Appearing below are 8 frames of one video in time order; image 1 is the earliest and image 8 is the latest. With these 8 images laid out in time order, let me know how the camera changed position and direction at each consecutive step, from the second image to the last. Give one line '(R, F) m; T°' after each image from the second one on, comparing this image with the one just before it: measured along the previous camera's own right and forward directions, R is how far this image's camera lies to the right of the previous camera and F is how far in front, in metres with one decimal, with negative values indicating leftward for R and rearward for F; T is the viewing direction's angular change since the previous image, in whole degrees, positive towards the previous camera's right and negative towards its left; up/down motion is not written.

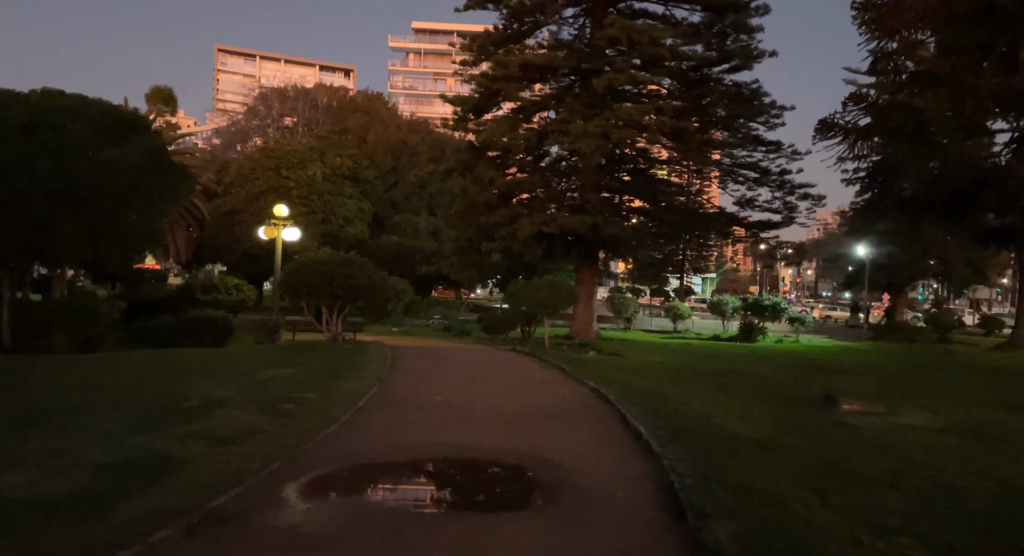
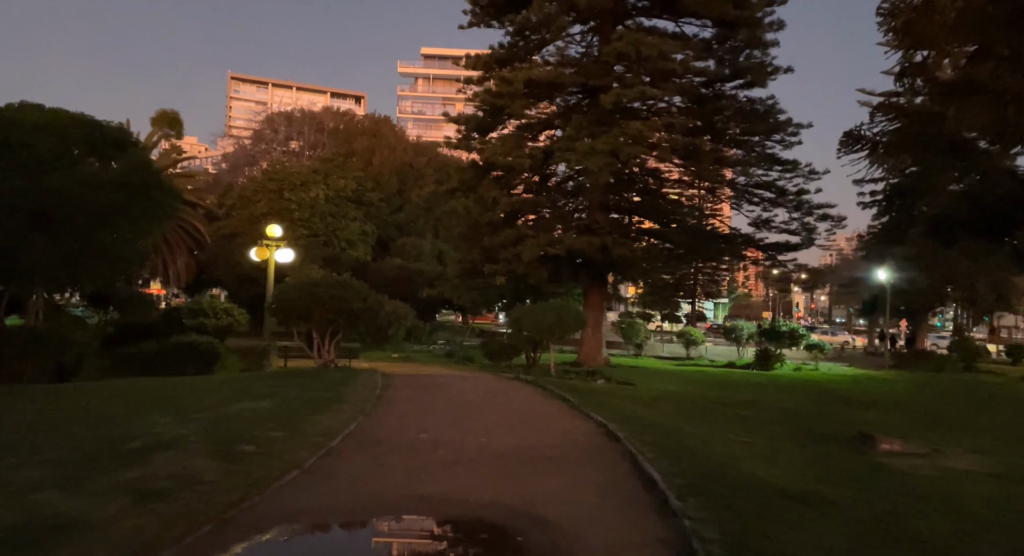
(+0.2, +1.3) m; -1°
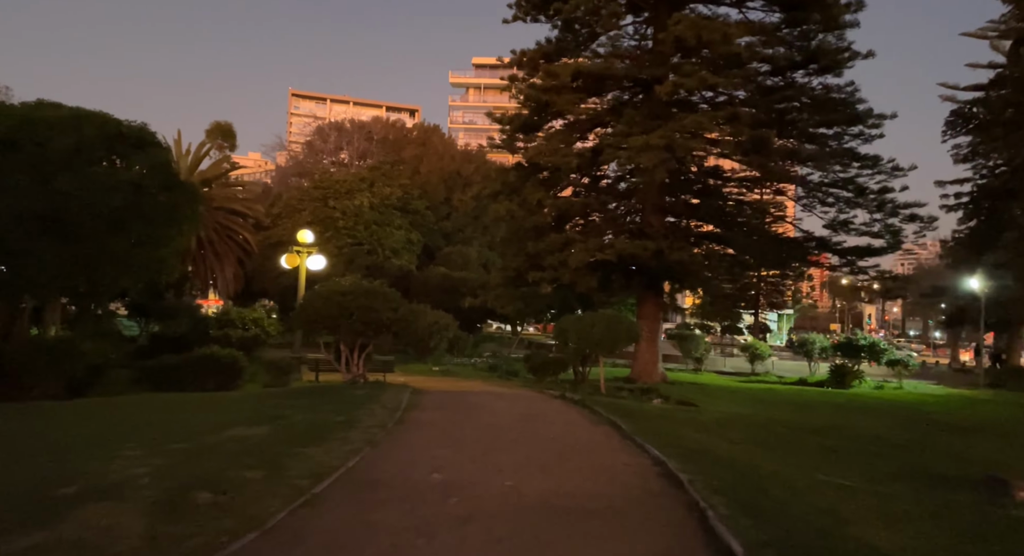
(+0.2, +2.1) m; -4°
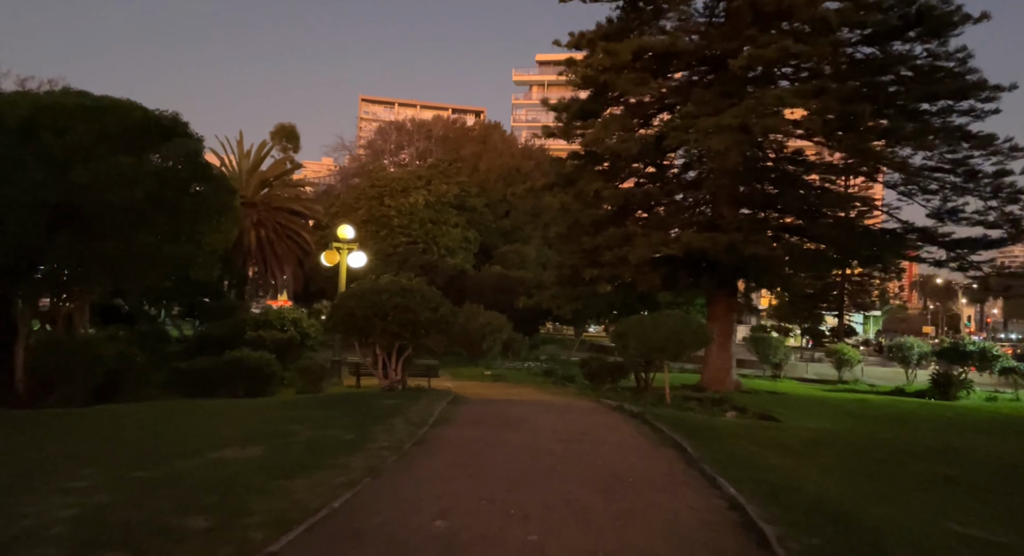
(+0.3, +2.1) m; -5°
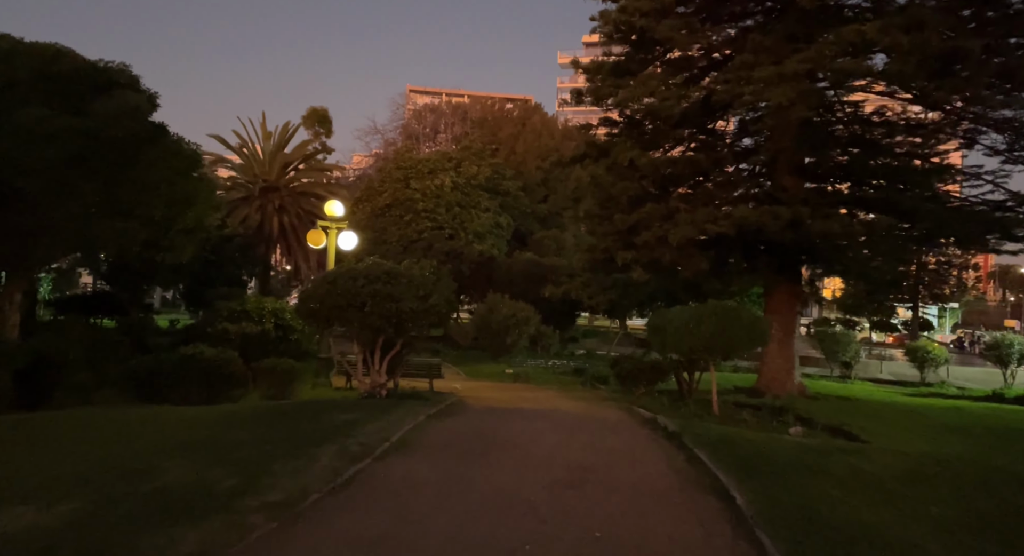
(+0.7, +3.5) m; -3°
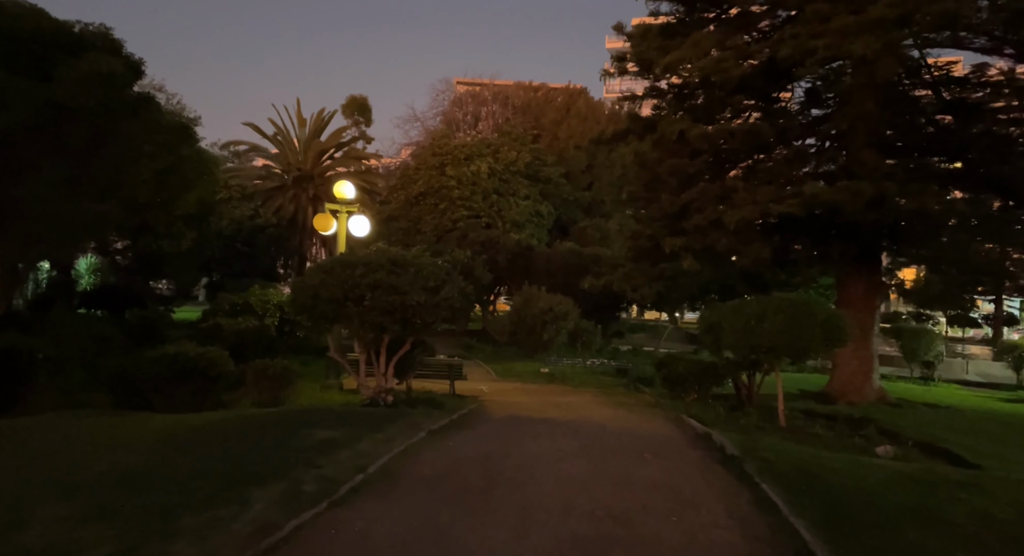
(+0.3, +2.3) m; -3°
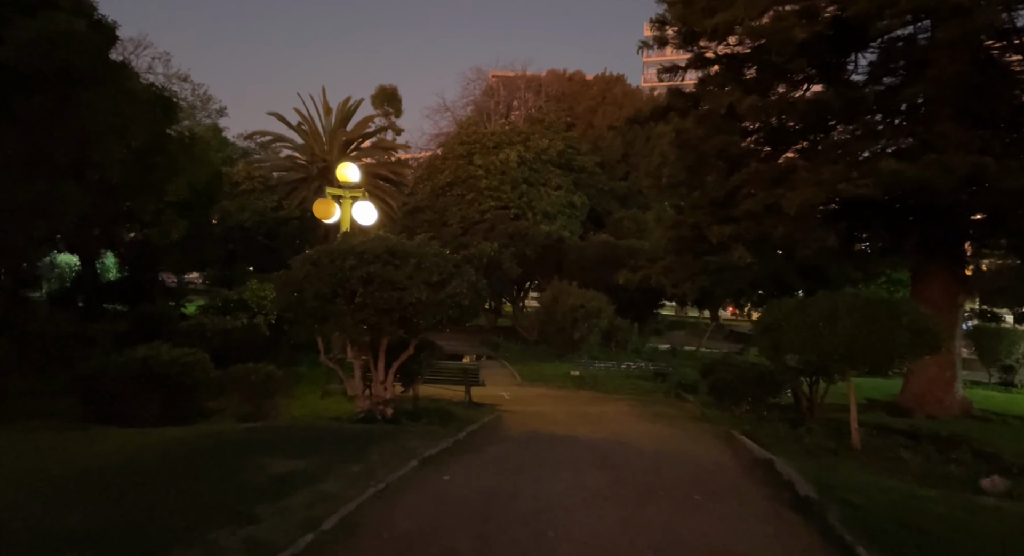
(+0.2, +2.0) m; -2°
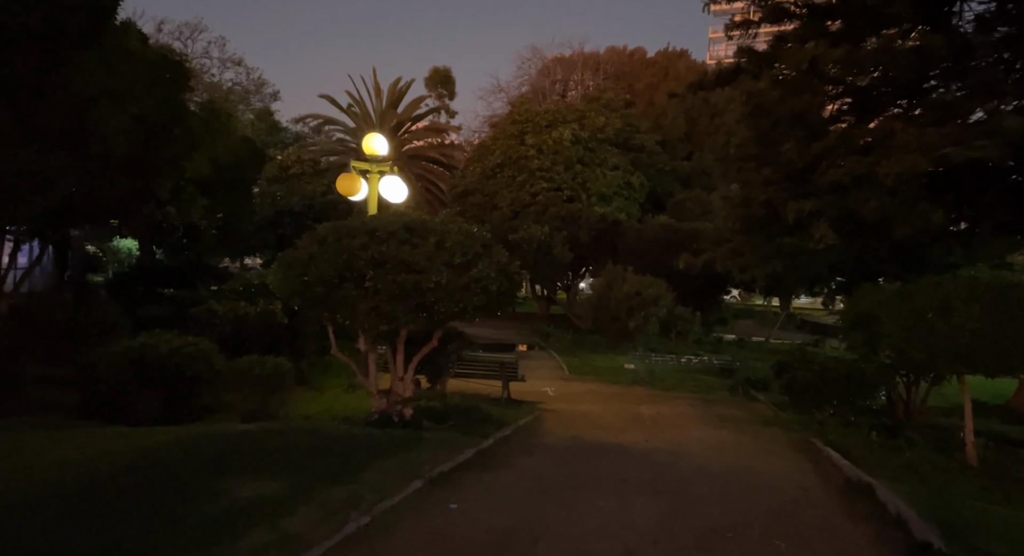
(+0.2, +1.7) m; -4°
